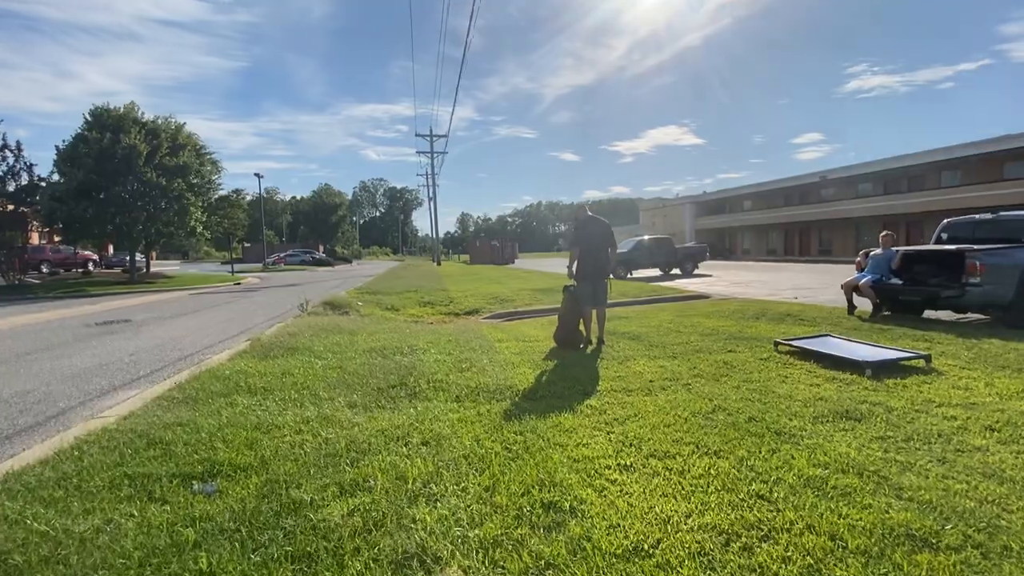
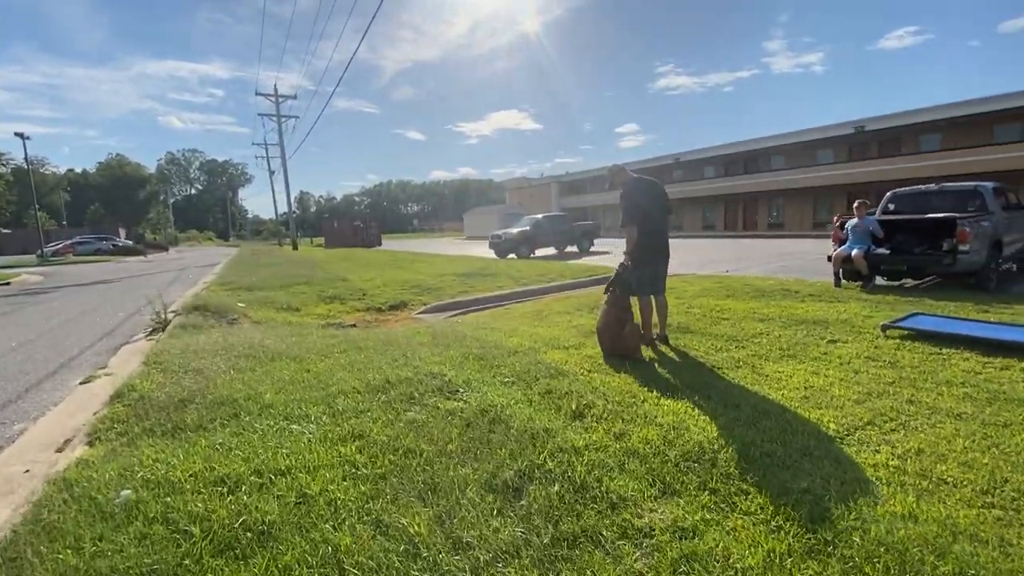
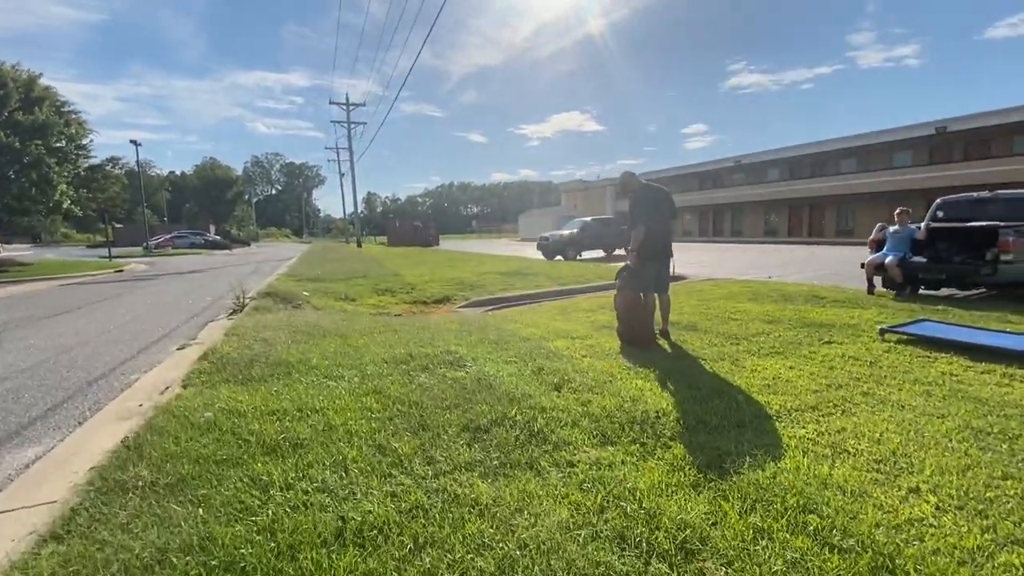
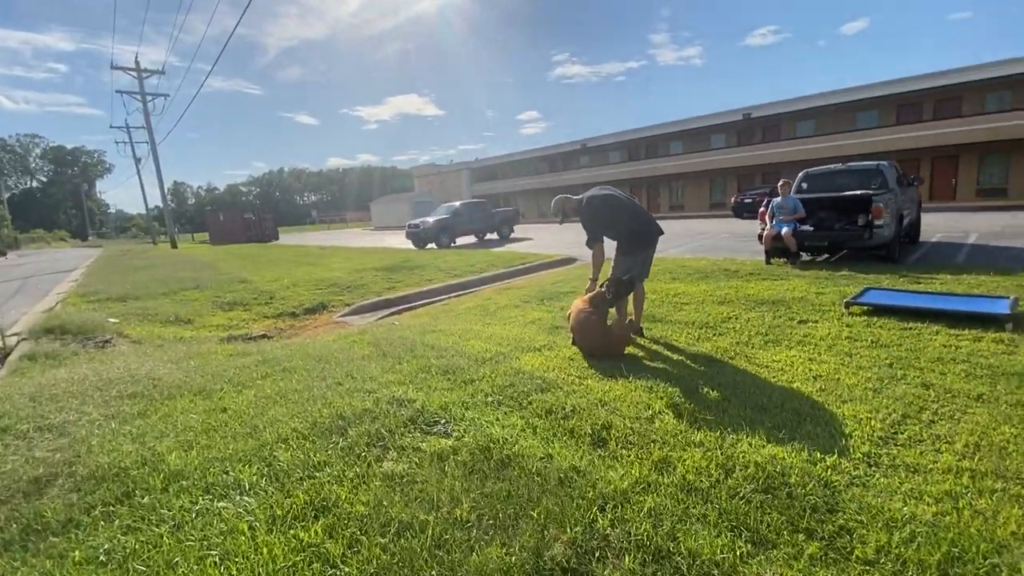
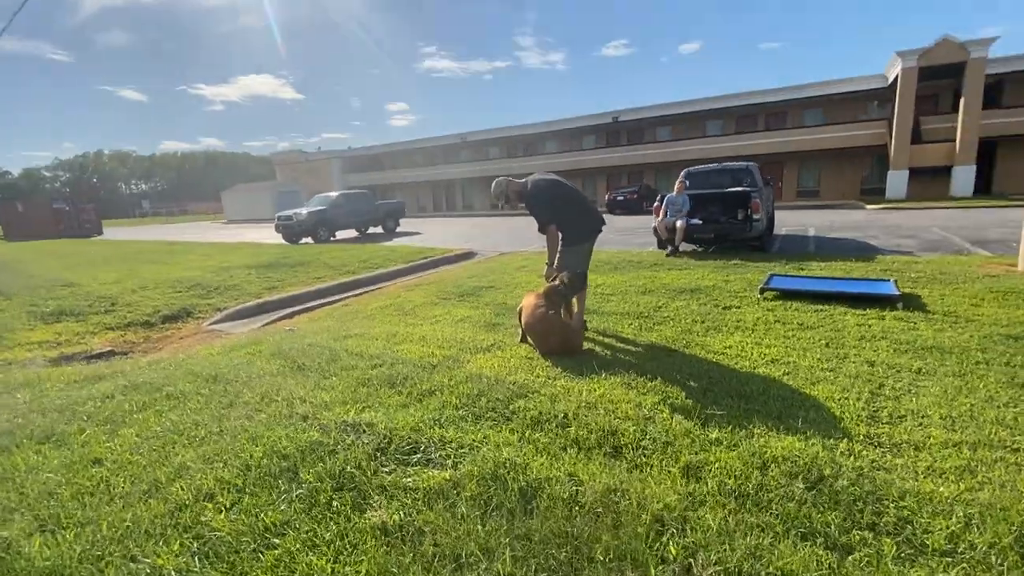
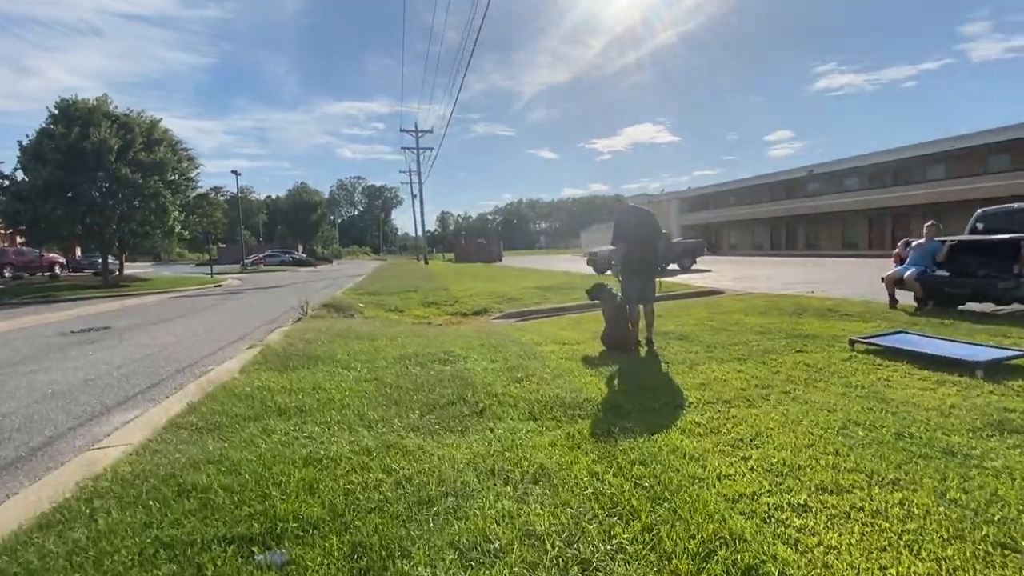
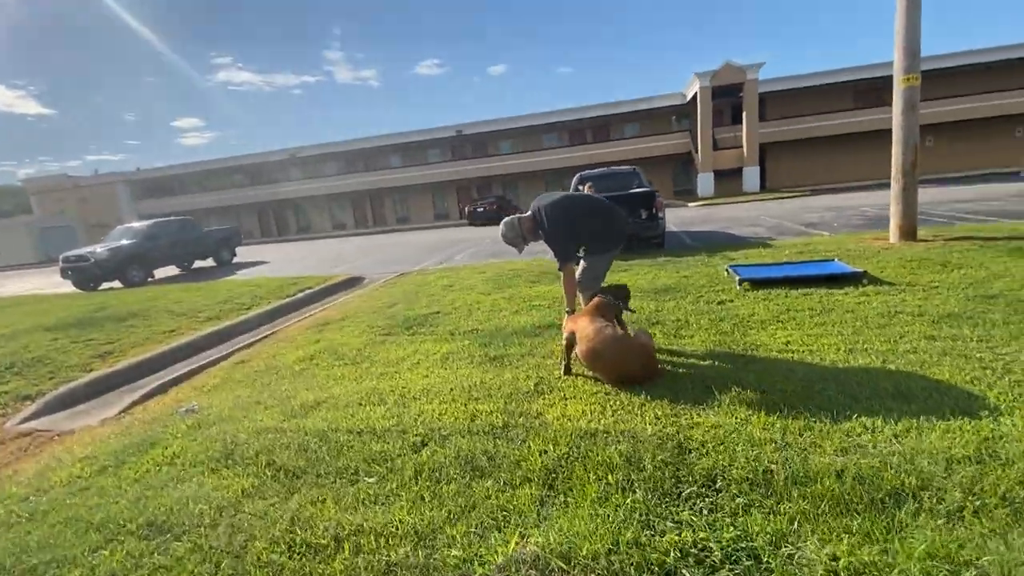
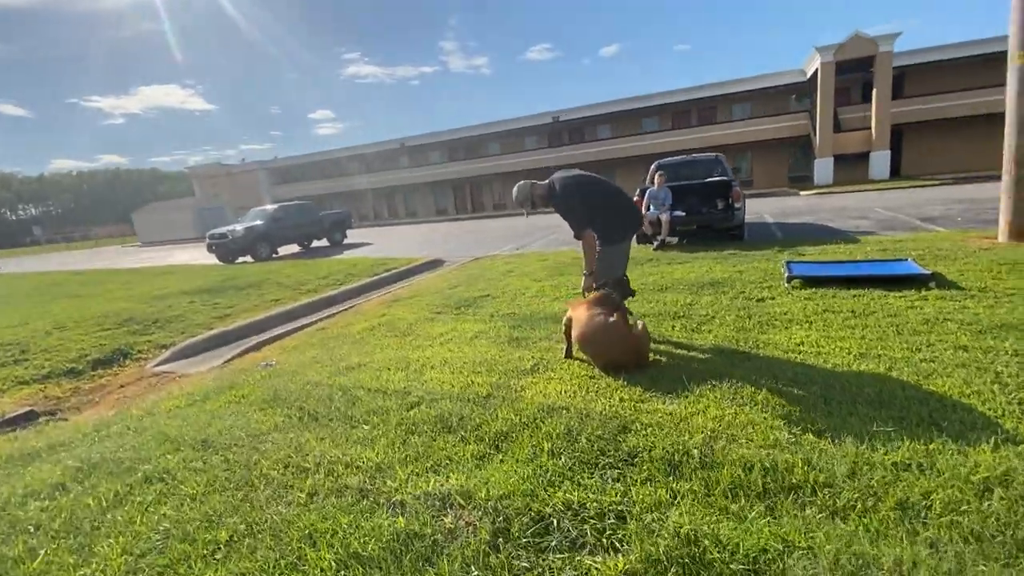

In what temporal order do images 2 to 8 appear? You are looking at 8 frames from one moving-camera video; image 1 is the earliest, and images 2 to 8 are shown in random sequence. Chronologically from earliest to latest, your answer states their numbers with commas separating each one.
6, 3, 2, 4, 5, 8, 7
